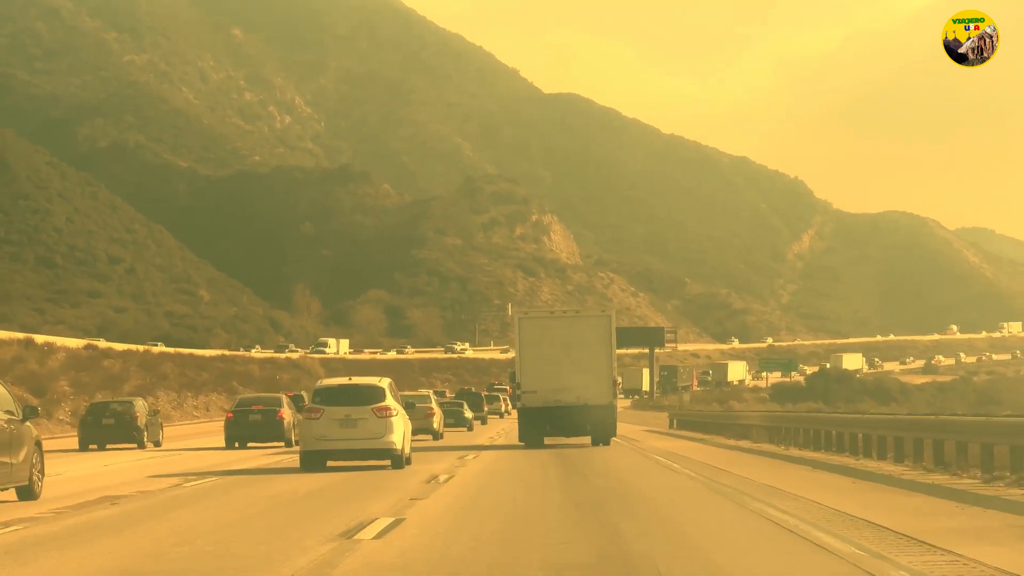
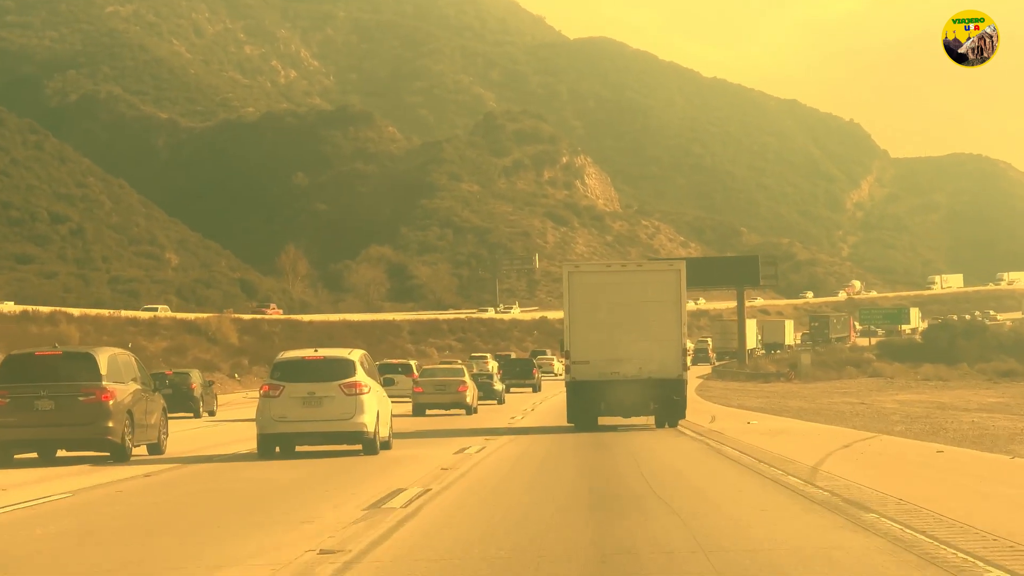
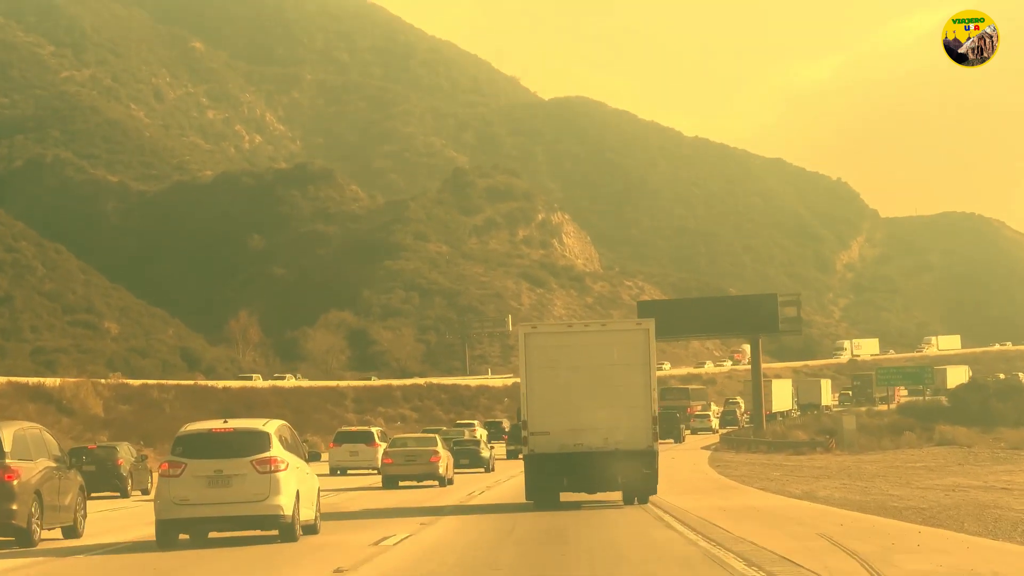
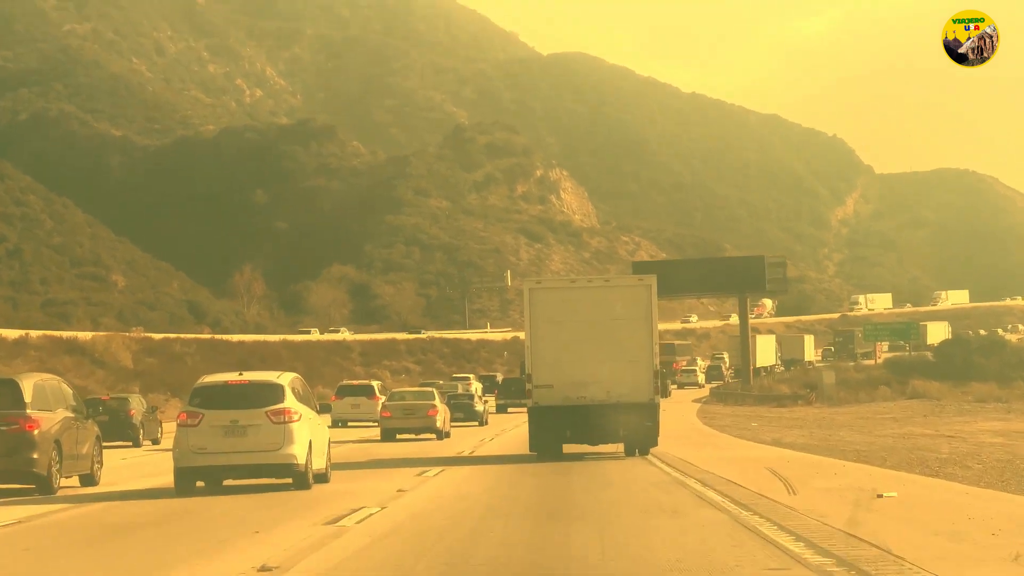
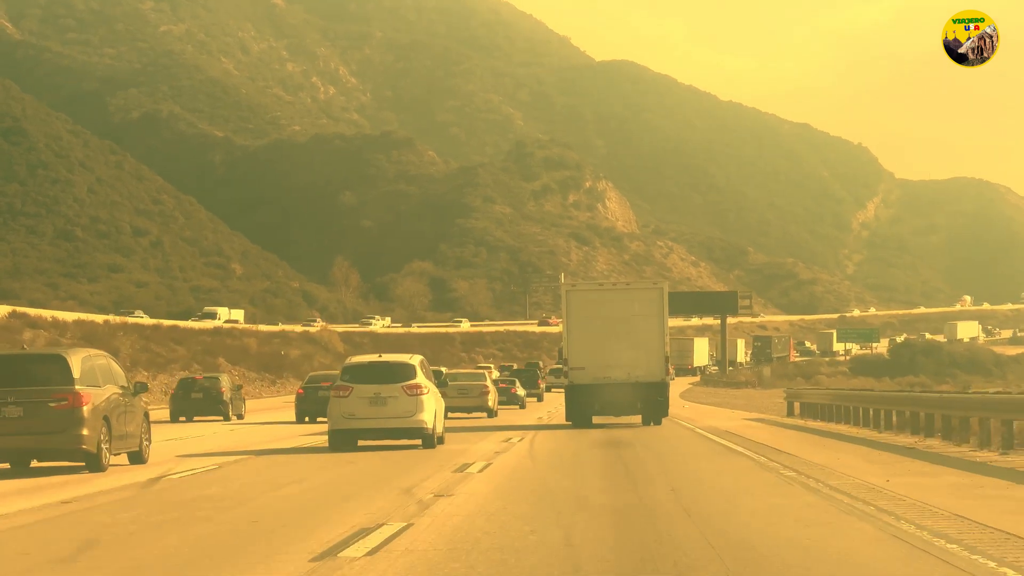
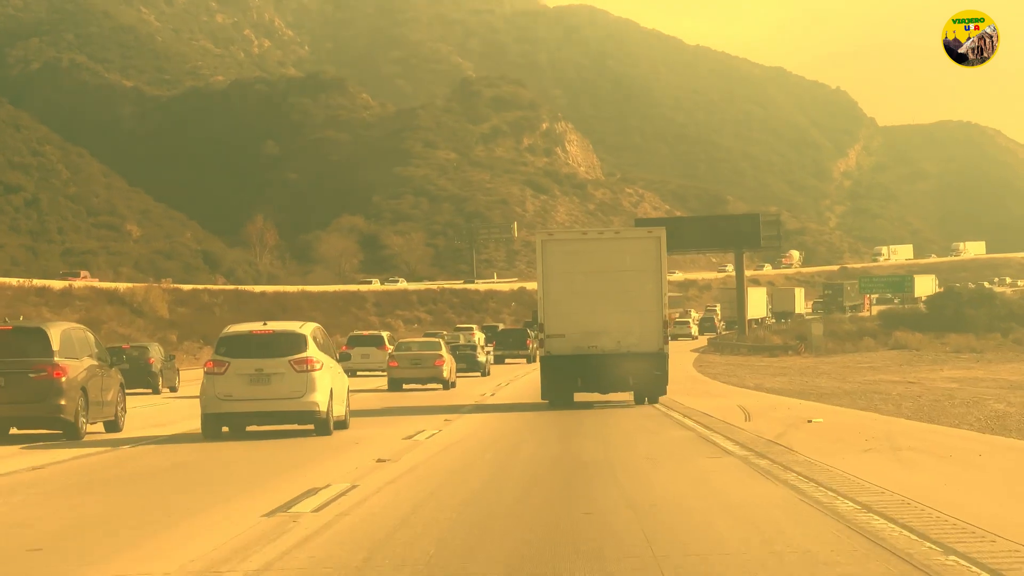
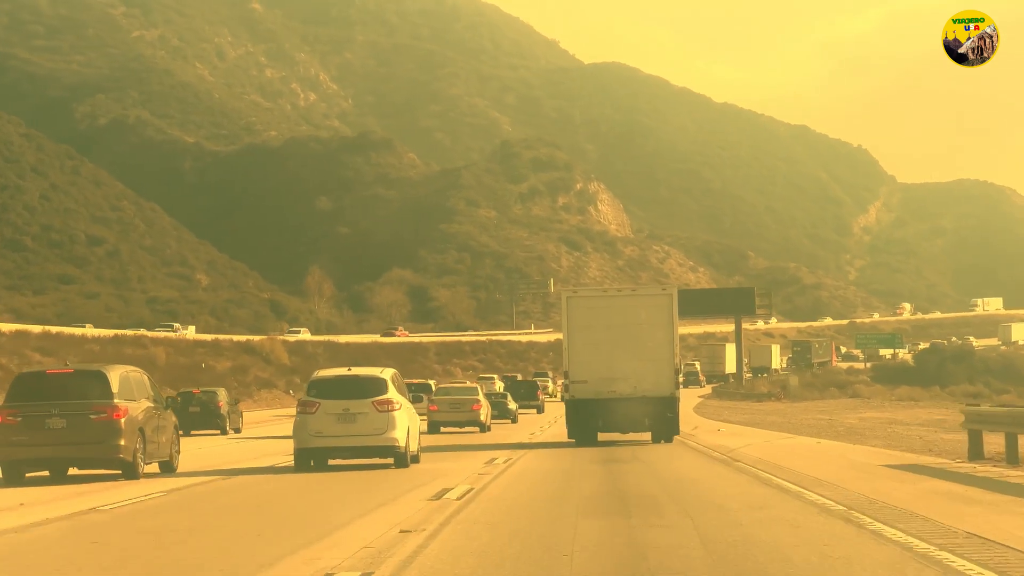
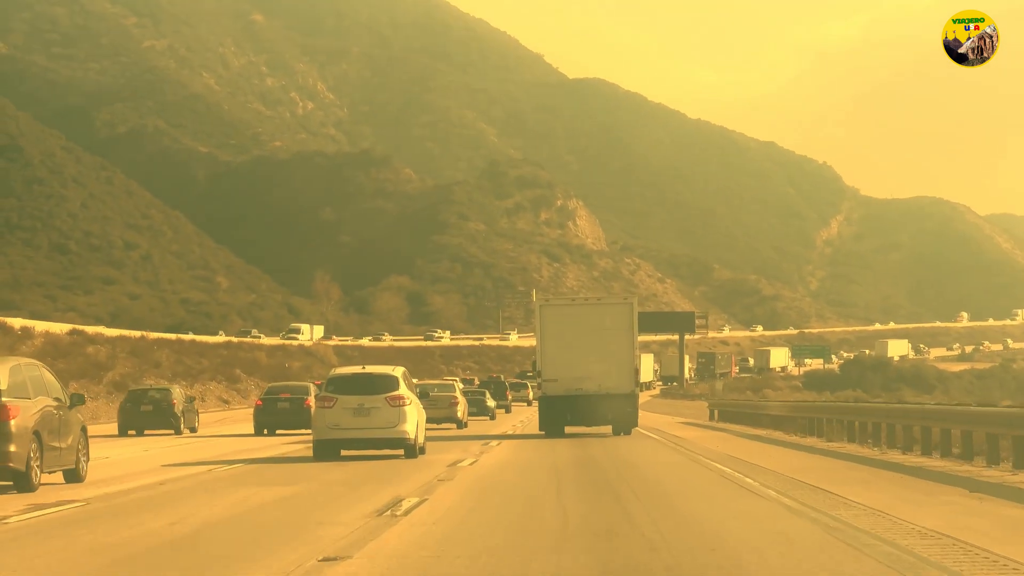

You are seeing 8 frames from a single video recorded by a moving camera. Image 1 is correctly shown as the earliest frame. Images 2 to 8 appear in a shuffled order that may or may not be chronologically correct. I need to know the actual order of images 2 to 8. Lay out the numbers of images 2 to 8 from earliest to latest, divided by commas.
8, 5, 7, 2, 6, 4, 3
